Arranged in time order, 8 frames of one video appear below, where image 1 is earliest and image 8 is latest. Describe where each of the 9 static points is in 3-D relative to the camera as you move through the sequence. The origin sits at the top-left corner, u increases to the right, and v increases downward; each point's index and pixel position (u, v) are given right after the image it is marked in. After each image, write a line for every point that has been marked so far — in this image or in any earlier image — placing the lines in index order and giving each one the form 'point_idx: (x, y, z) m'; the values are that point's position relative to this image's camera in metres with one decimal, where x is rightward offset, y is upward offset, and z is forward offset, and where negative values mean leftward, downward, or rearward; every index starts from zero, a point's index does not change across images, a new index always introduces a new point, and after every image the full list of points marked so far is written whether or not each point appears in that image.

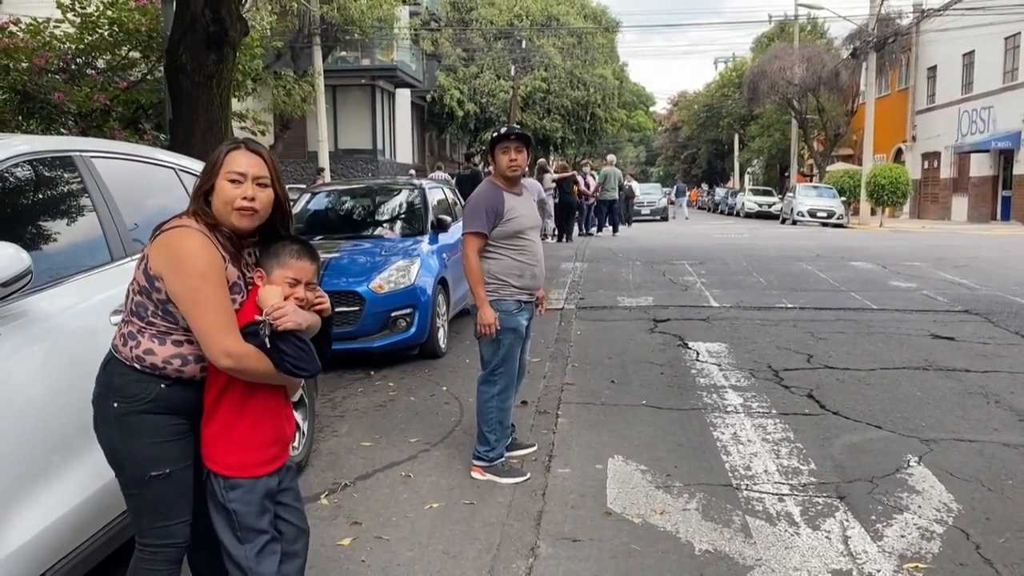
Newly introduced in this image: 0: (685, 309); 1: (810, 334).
0: (+2.0, -0.2, +9.9) m
1: (+2.9, -0.4, +8.4) m
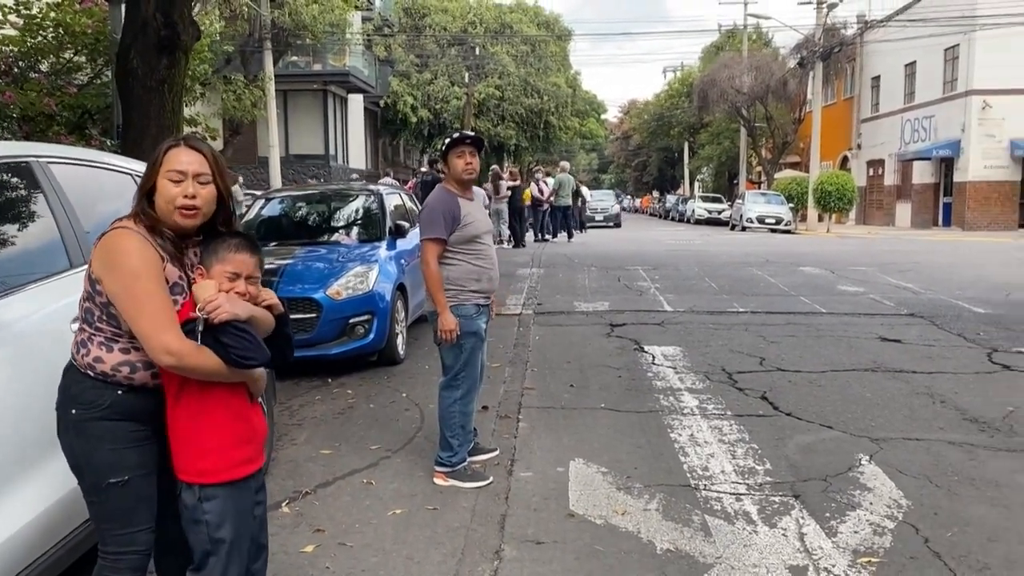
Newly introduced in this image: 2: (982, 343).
0: (+1.5, -0.3, +10.0) m
1: (+2.4, -0.5, +8.5) m
2: (+4.4, -0.5, +8.2) m
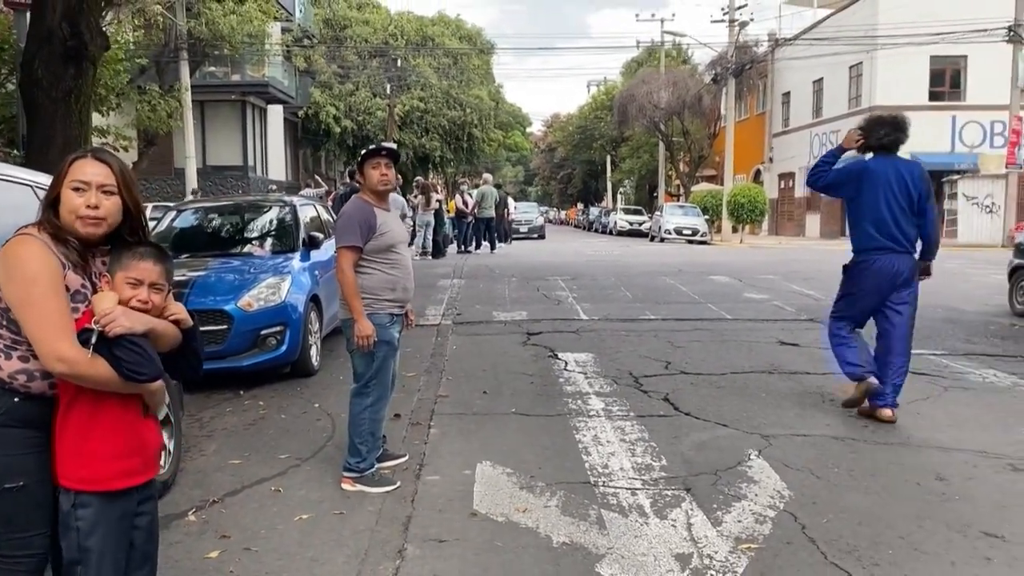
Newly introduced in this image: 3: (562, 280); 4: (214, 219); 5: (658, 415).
0: (+0.5, -0.4, +10.3) m
1: (+1.6, -0.6, +8.8) m
2: (+3.6, -0.6, +8.7) m
3: (+0.8, +0.1, +14.2) m
4: (-3.1, +0.7, +9.2) m
5: (+1.0, -0.9, +5.8) m
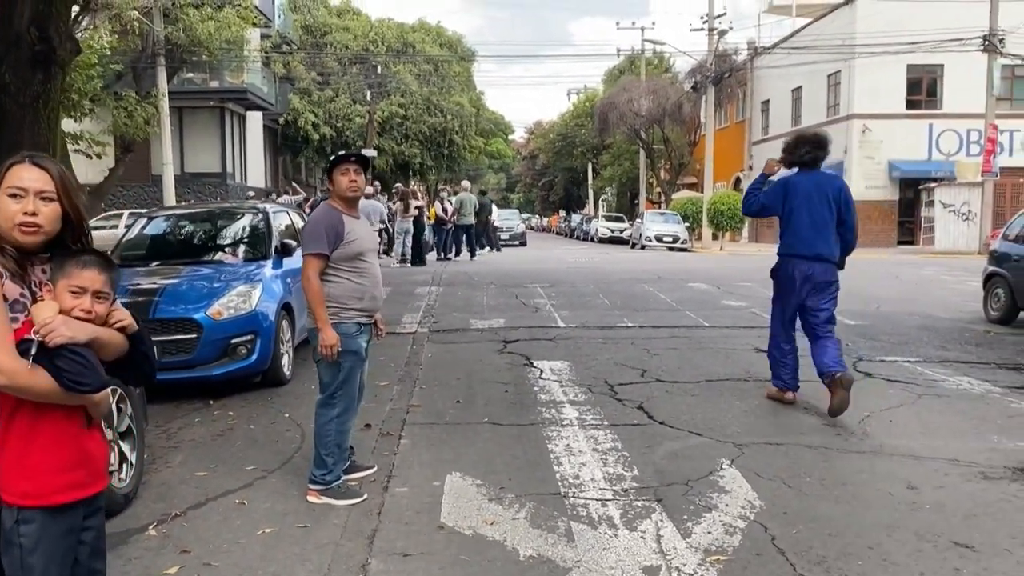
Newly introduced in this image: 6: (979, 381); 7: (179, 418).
0: (+0.3, -0.5, +10.2) m
1: (+1.4, -0.6, +8.8) m
2: (+3.4, -0.6, +8.7) m
3: (+0.5, 0.0, +14.2) m
4: (-3.4, +0.6, +9.1) m
5: (+0.8, -0.9, +5.8) m
6: (+3.9, -0.8, +7.4) m
7: (-2.5, -1.0, +6.5) m
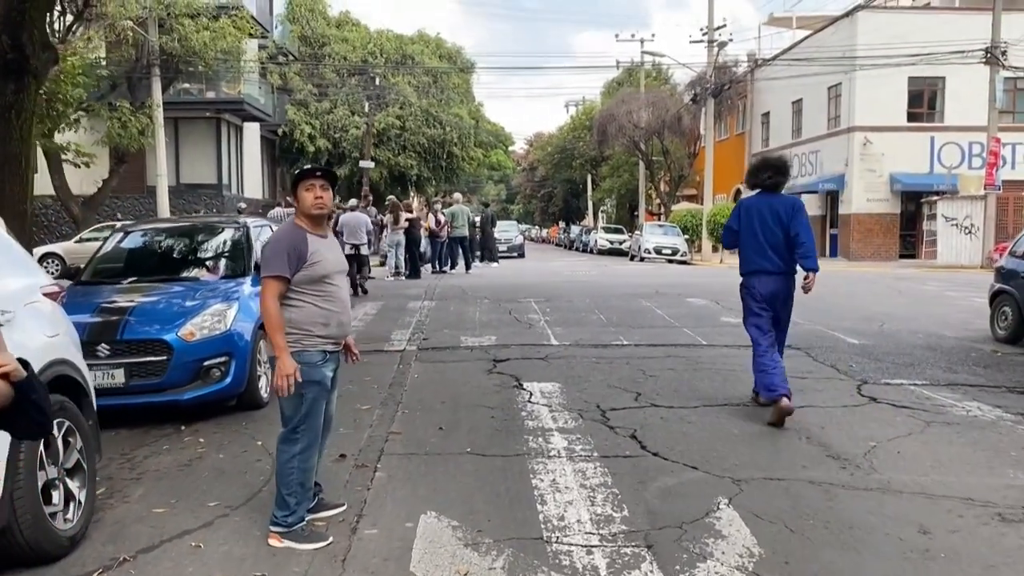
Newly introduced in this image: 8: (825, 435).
0: (+0.2, -0.7, +9.9) m
1: (+1.3, -0.8, +8.5) m
2: (+3.3, -0.8, +8.3) m
3: (+0.4, -0.2, +13.8) m
4: (-3.5, +0.5, +8.7) m
5: (+0.7, -1.0, +5.4) m
6: (+3.8, -1.0, +7.0) m
7: (-2.6, -1.1, +6.1) m
8: (+2.2, -1.0, +6.0) m
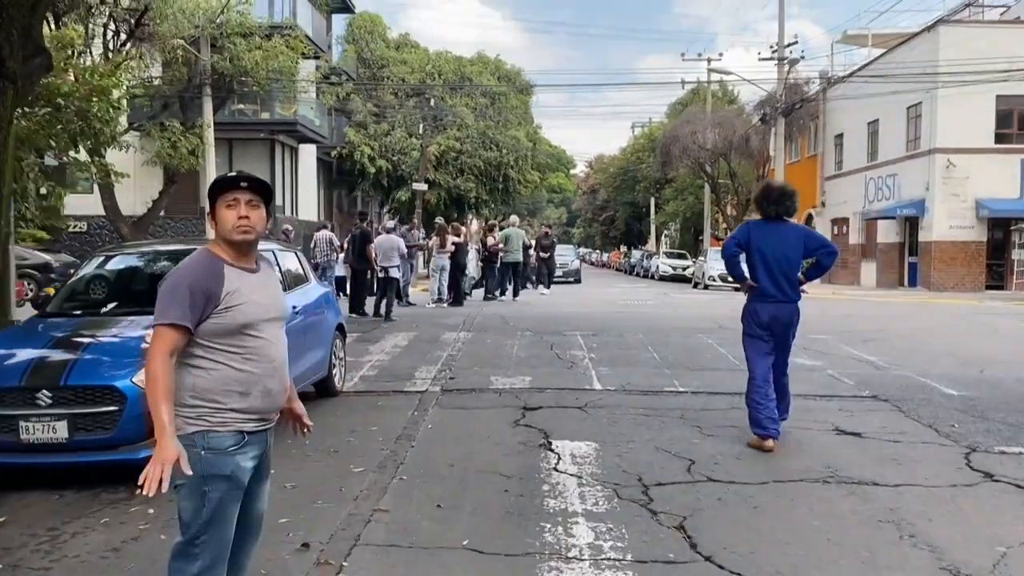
0: (+0.5, -1.0, +8.6) m
1: (+1.5, -1.1, +7.1) m
2: (+3.5, -1.2, +6.8) m
3: (+1.0, -0.7, +12.5) m
4: (-3.2, +0.2, +7.7) m
5: (+0.7, -1.3, +4.1) m
6: (+4.0, -1.3, +5.5) m
7: (-2.5, -1.3, +5.0) m
8: (+2.2, -1.3, +4.6) m
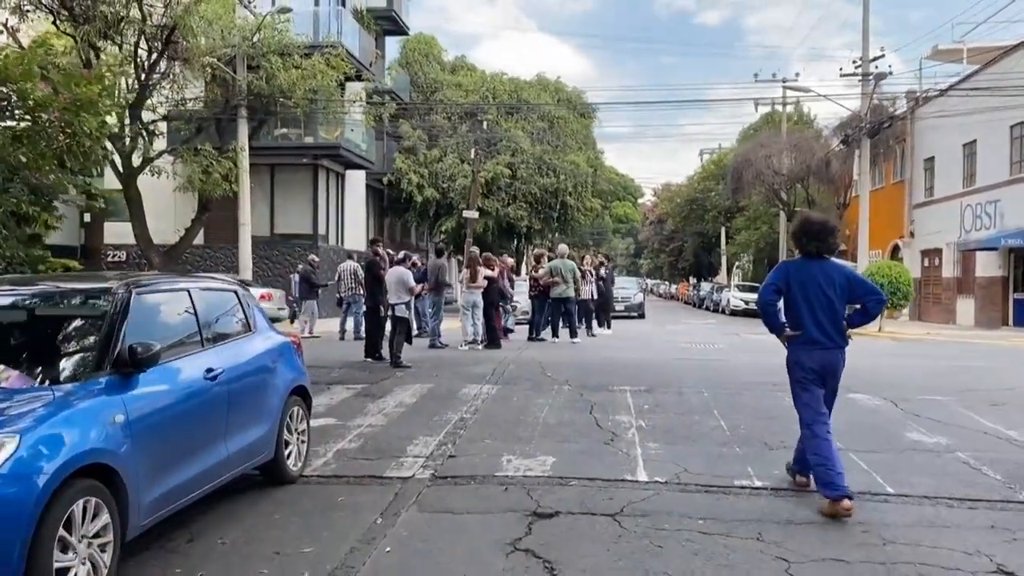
0: (+0.6, -1.4, +6.3) m
1: (+1.5, -1.5, +4.7) m
2: (+3.4, -1.5, +4.3) m
3: (+1.4, -1.2, +10.2) m
4: (-3.1, -0.1, +5.7) m
5: (+0.4, -1.5, +1.8) m
6: (+3.8, -1.6, +2.9) m
7: (-2.7, -1.6, +2.9) m
8: (+2.0, -1.5, +2.1) m
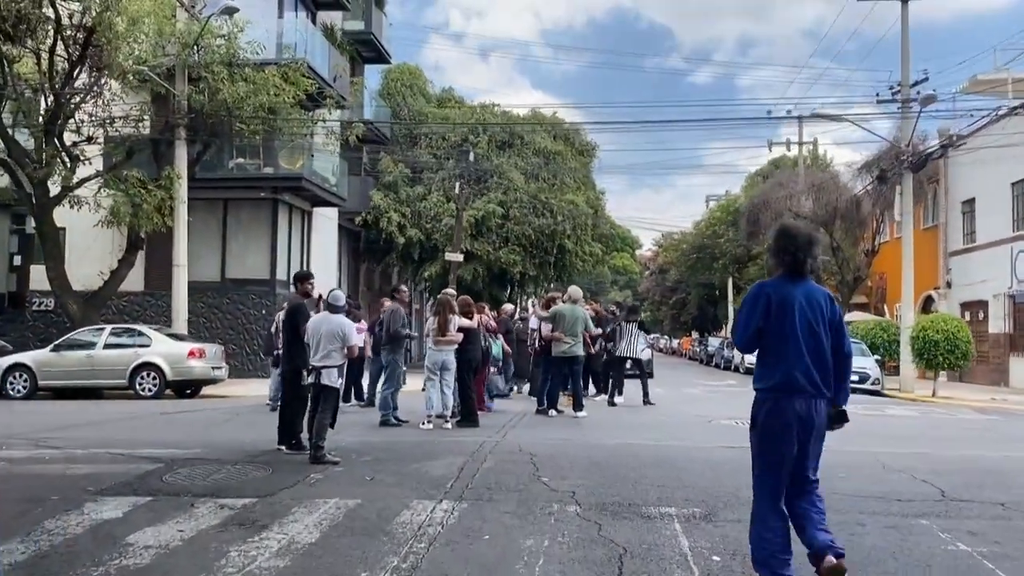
0: (+0.4, -1.6, +2.1) m
1: (+1.3, -1.6, +0.6) m
2: (+3.3, -1.6, +0.2) m
3: (+1.2, -1.6, +6.0) m
4: (-3.3, -0.3, +1.7) m
5: (+0.3, -1.4, -2.4) m
6: (+3.6, -1.6, -1.3) m
7: (-2.8, -1.5, -1.2) m
8: (+1.8, -1.5, -2.0) m
